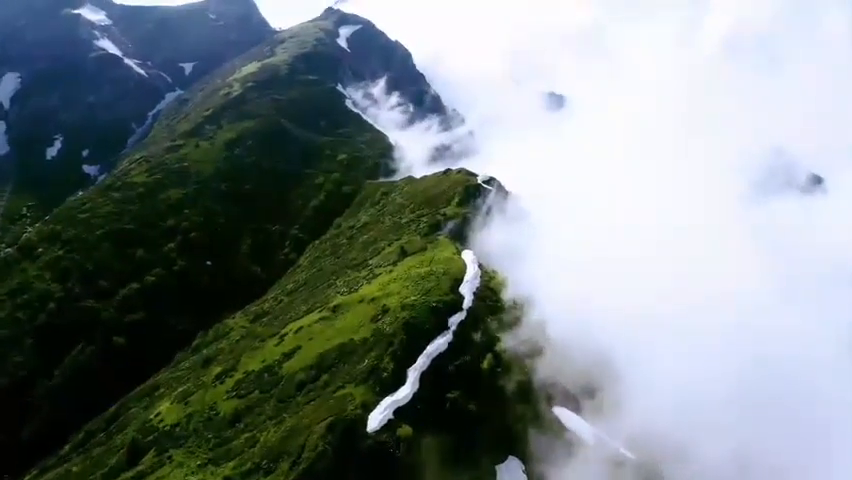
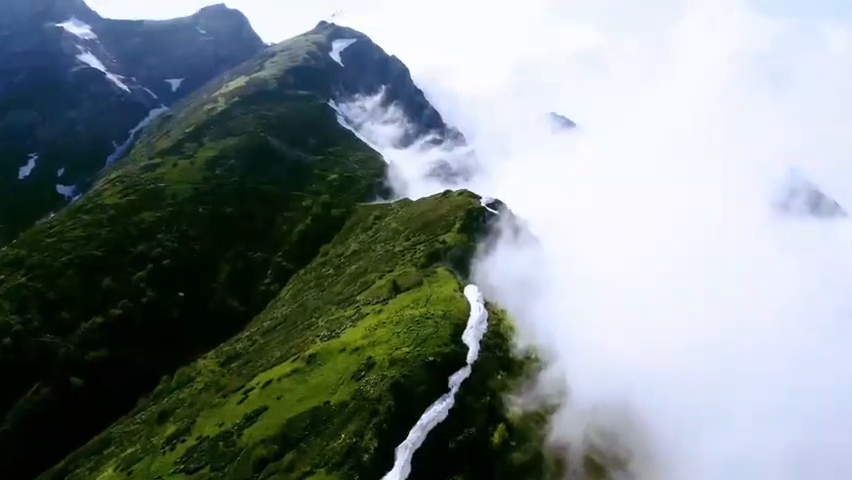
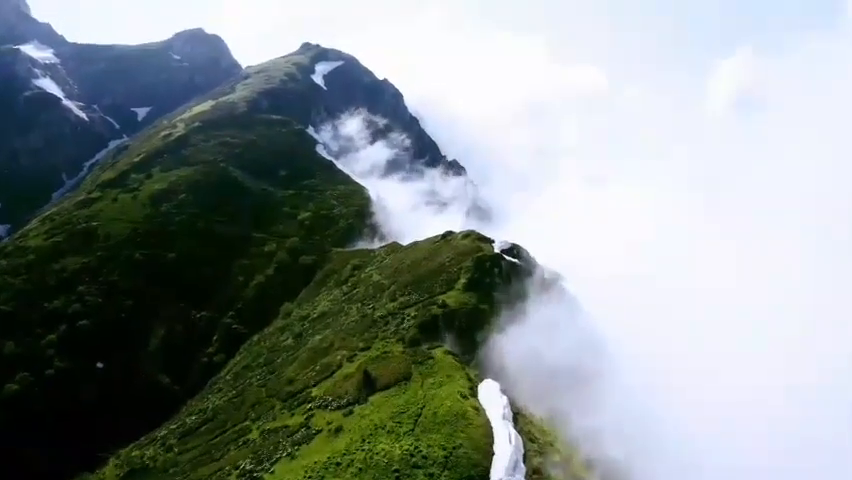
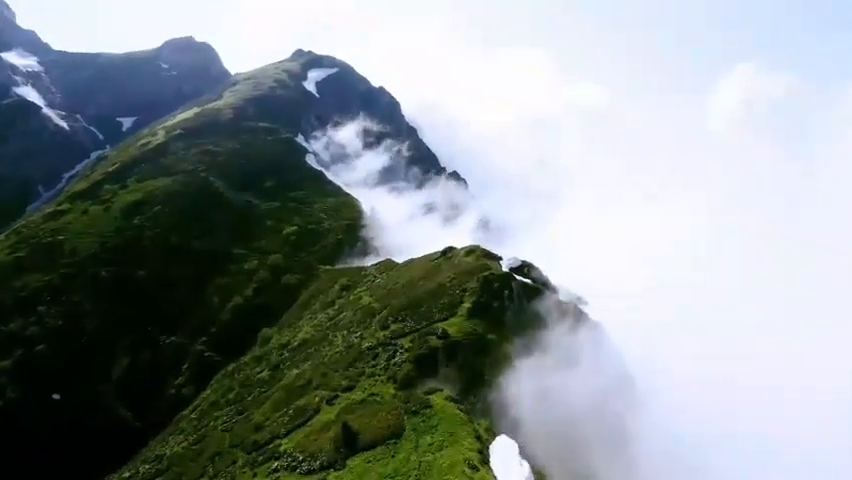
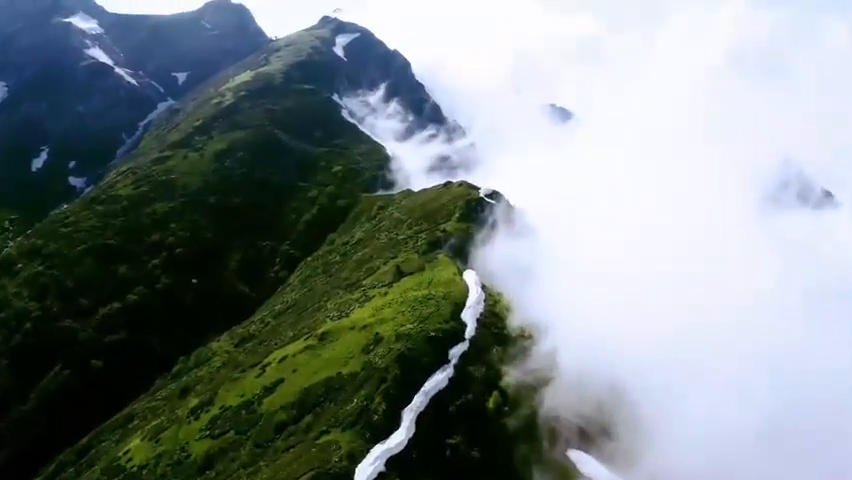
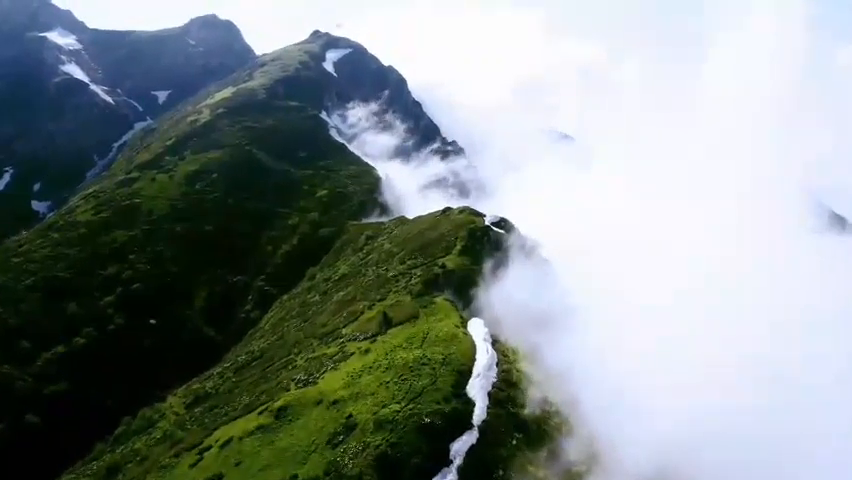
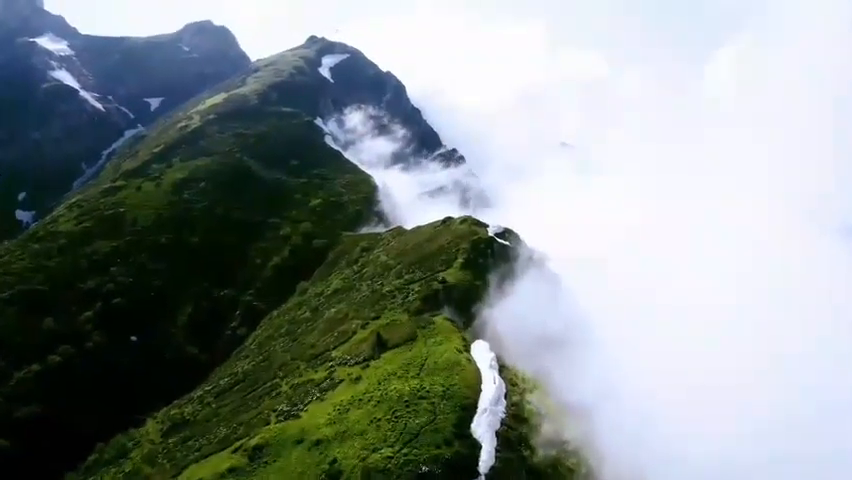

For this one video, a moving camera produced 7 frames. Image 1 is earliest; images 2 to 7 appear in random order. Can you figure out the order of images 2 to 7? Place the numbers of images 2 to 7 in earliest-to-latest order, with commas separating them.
5, 2, 6, 7, 3, 4
